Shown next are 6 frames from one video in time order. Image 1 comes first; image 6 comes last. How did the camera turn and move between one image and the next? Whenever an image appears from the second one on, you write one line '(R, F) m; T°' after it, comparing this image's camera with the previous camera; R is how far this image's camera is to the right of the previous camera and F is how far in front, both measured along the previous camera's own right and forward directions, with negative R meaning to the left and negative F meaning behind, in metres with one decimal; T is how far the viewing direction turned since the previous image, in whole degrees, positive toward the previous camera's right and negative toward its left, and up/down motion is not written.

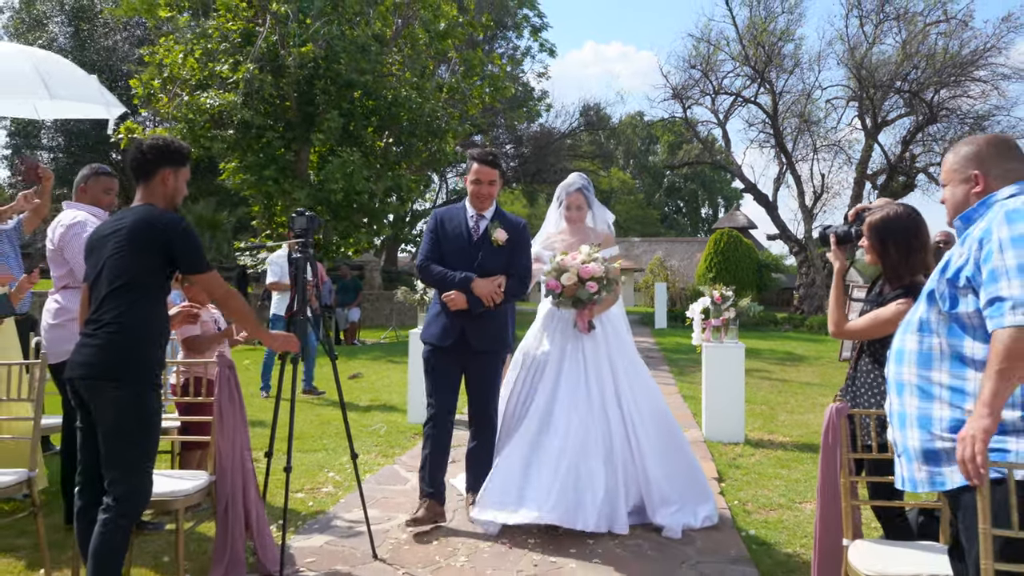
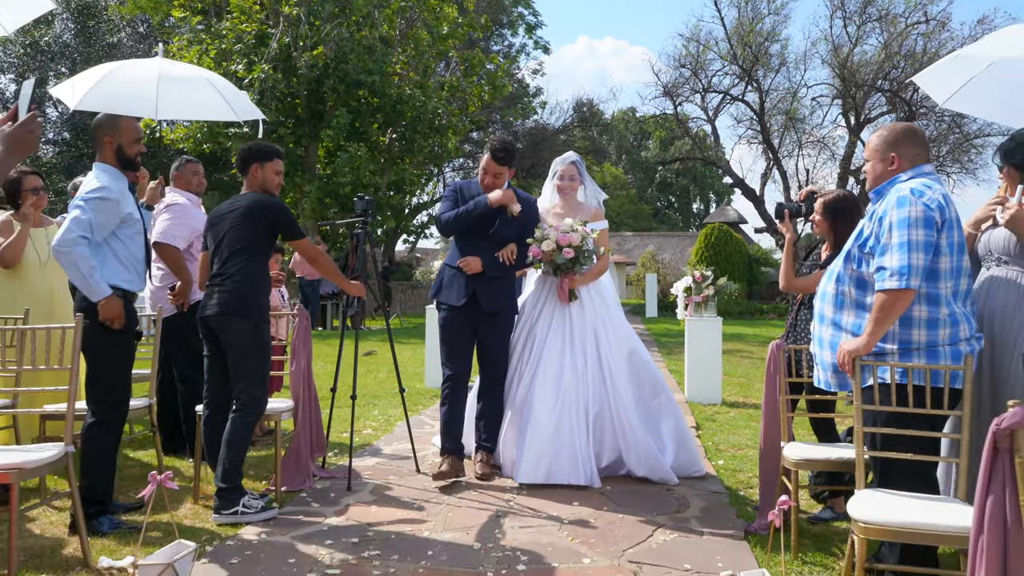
(-0.1, -1.0) m; +1°
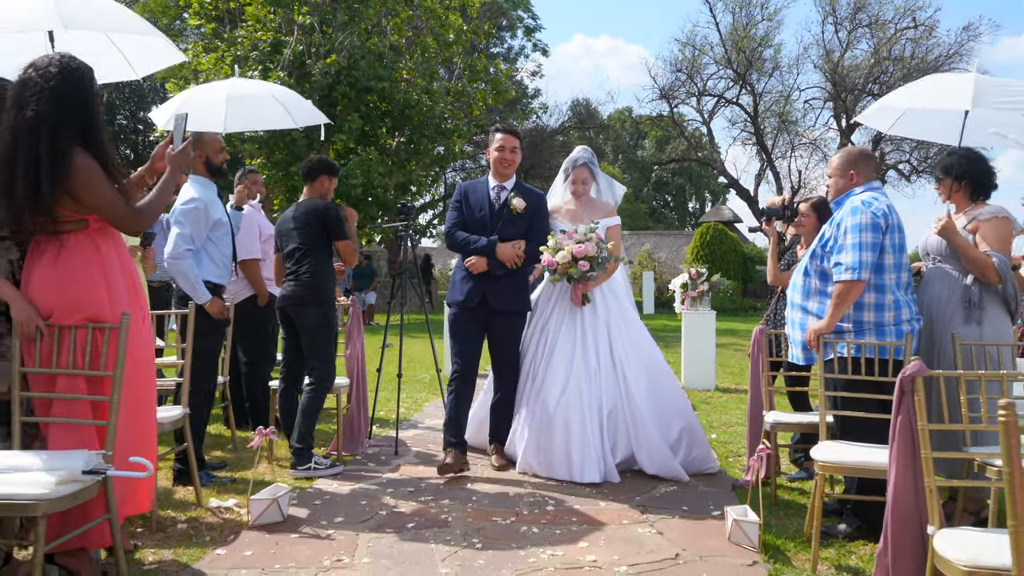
(-0.2, -0.8) m; 0°
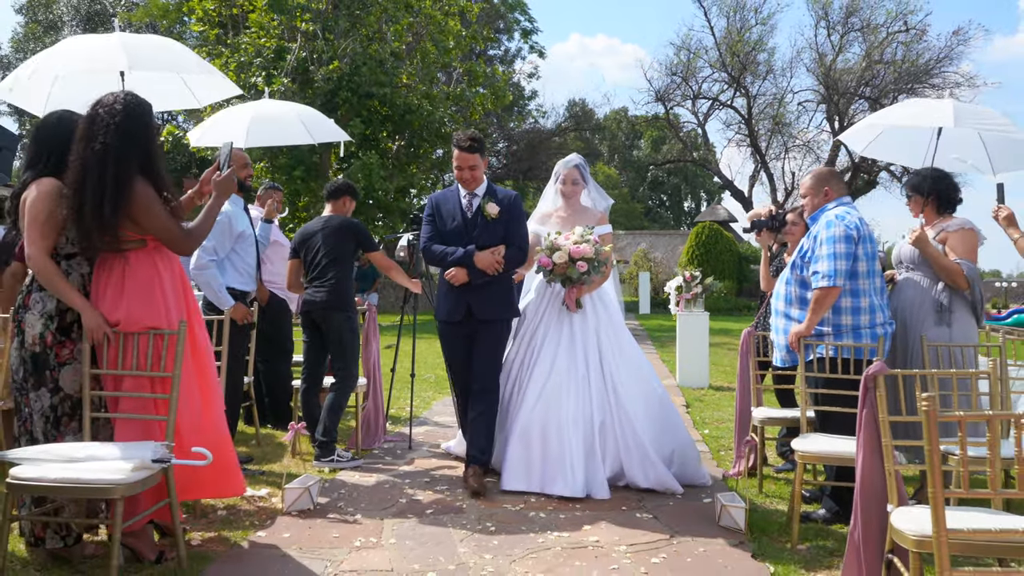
(-0.1, -0.4) m; 0°
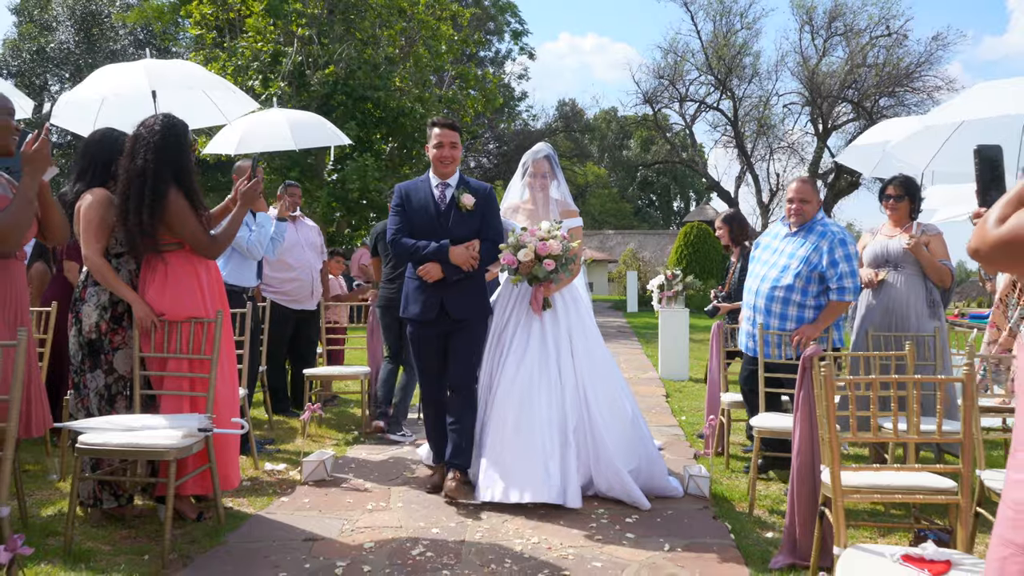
(0.0, -0.5) m; +1°
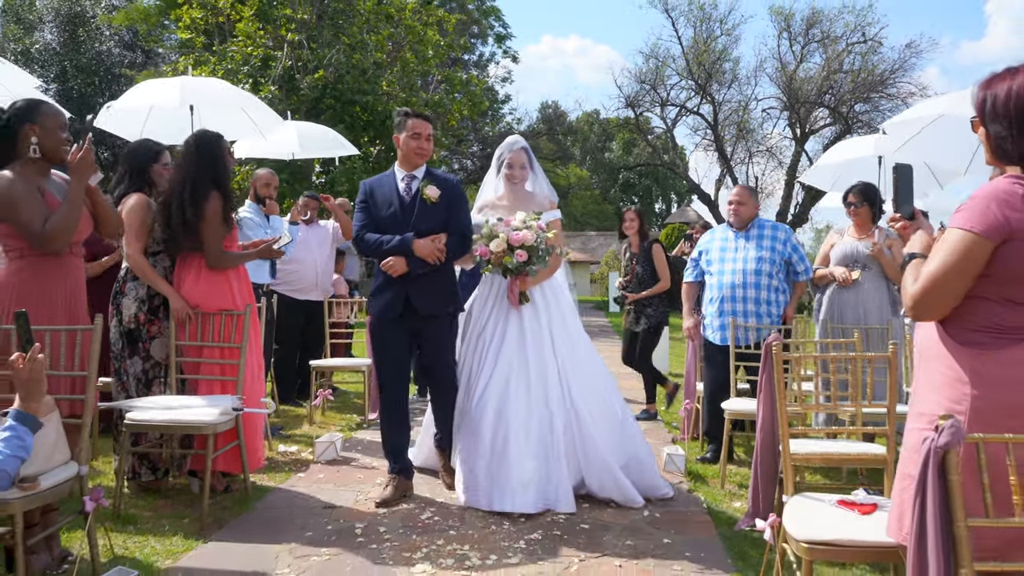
(-0.1, -0.5) m; +1°
